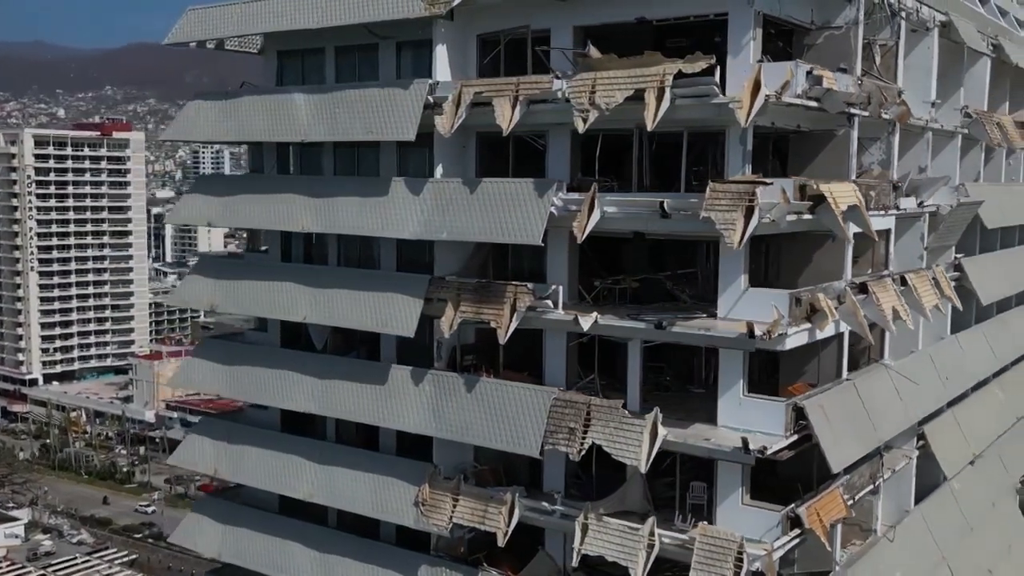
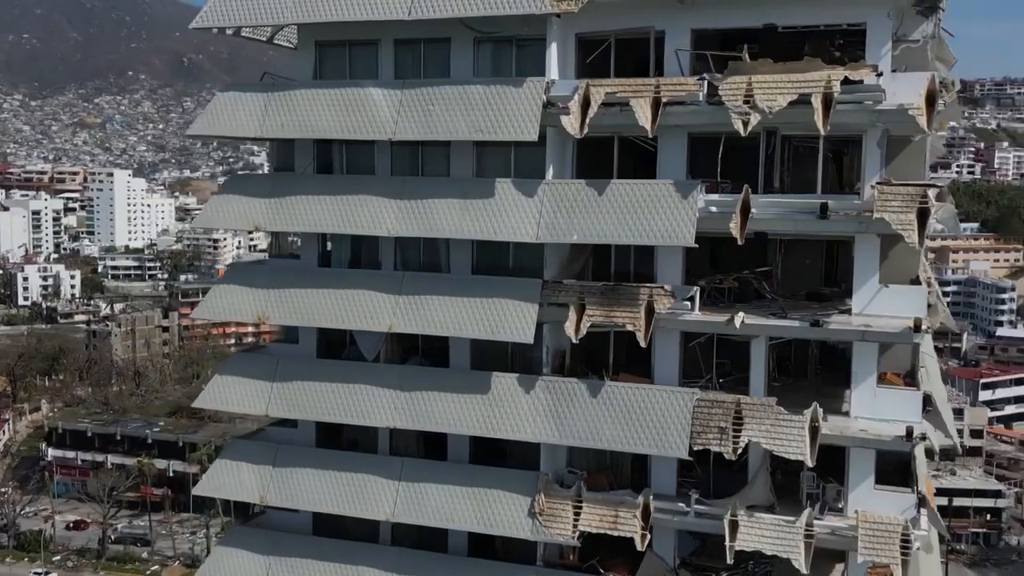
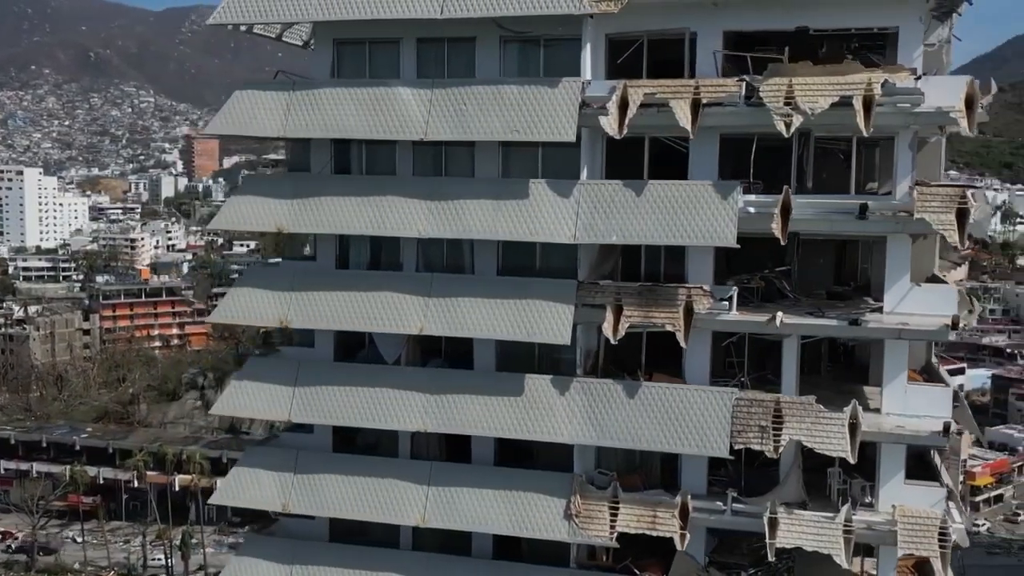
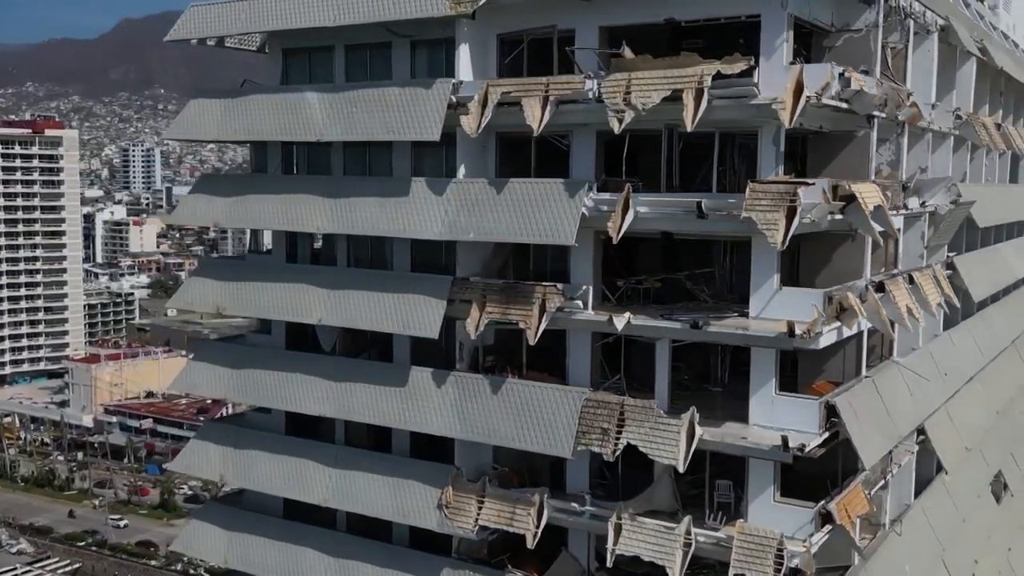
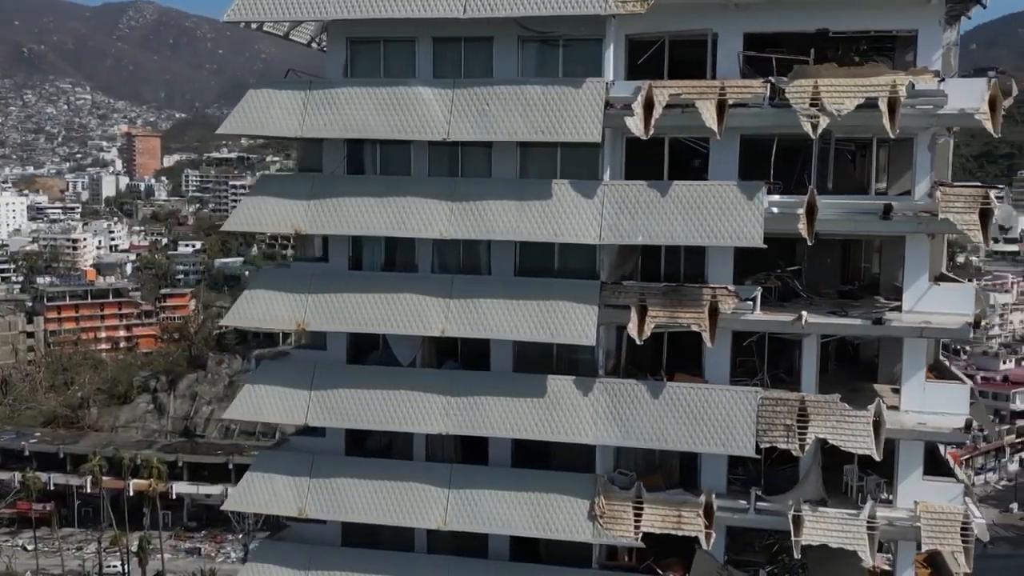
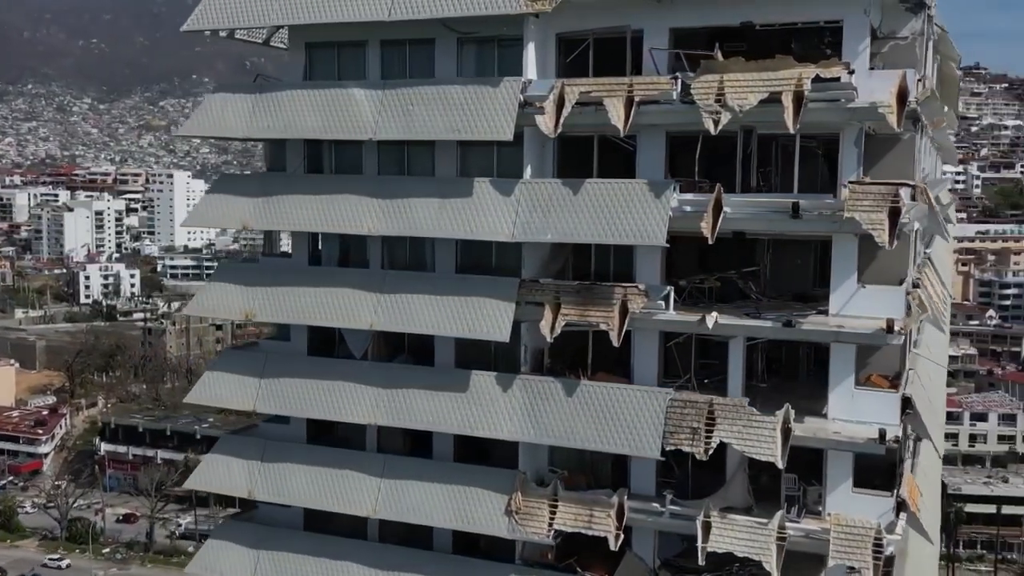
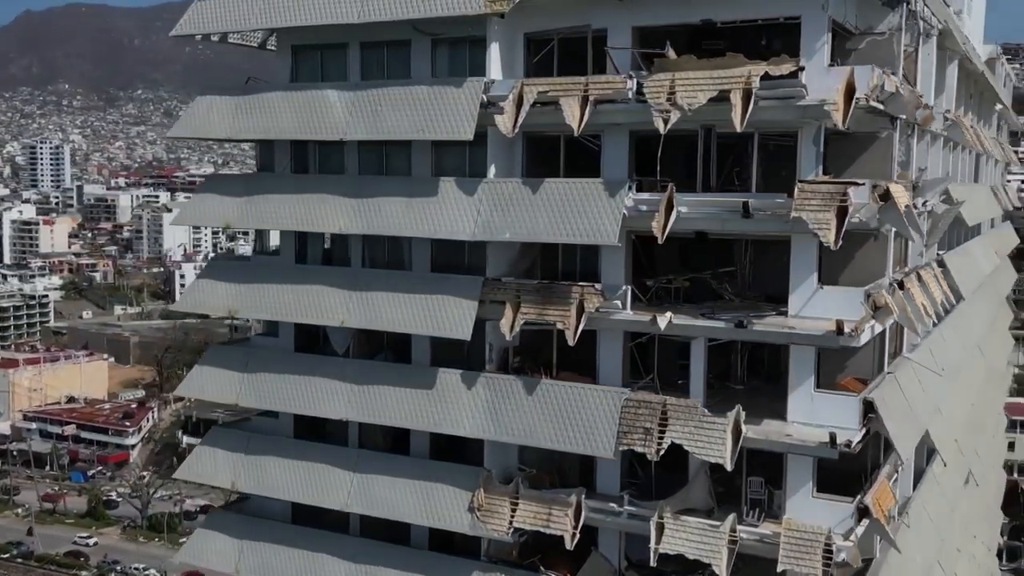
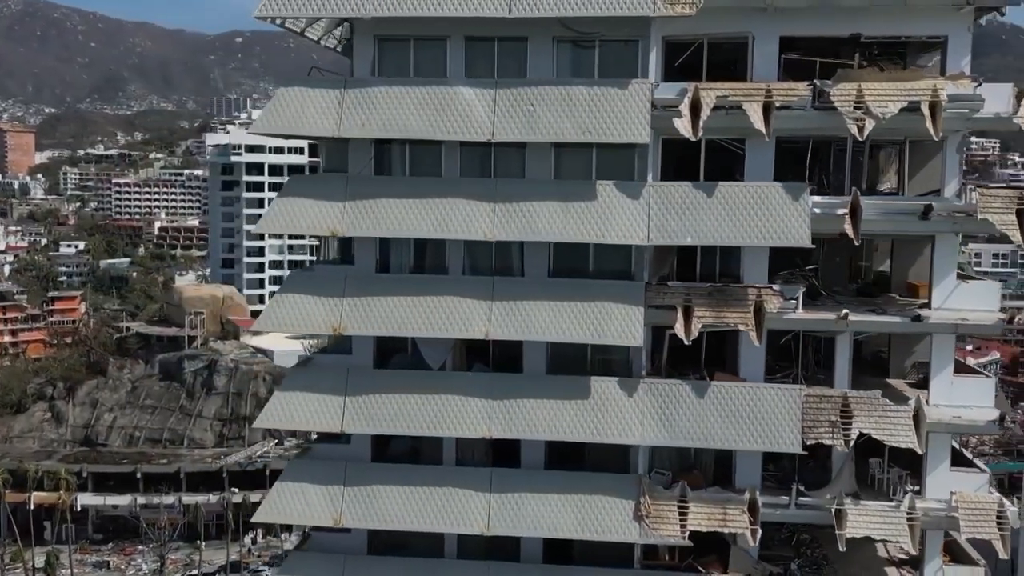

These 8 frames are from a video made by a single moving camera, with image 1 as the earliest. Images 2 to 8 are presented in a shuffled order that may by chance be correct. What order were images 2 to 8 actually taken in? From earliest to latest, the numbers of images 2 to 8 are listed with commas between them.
4, 7, 6, 2, 3, 5, 8
